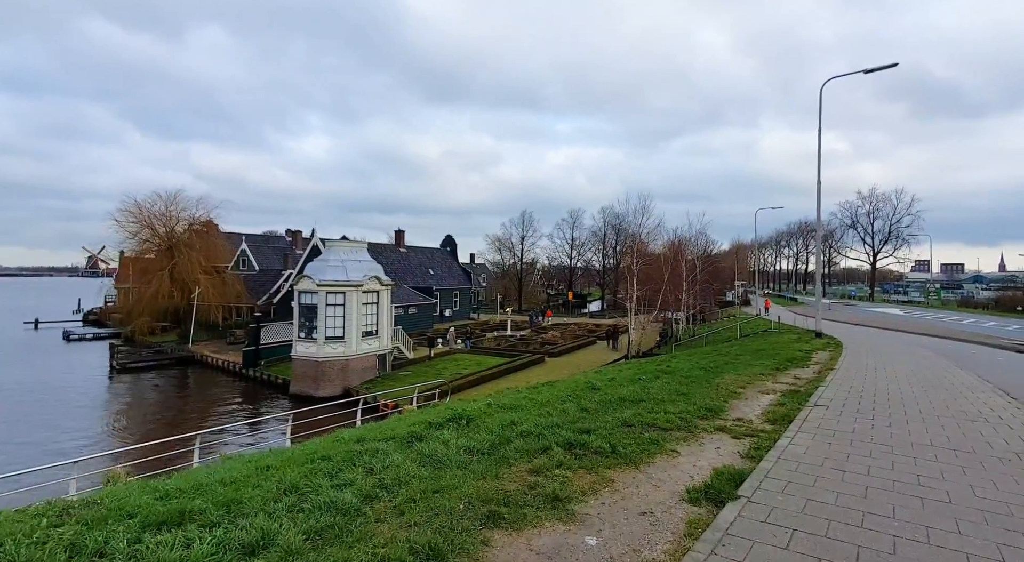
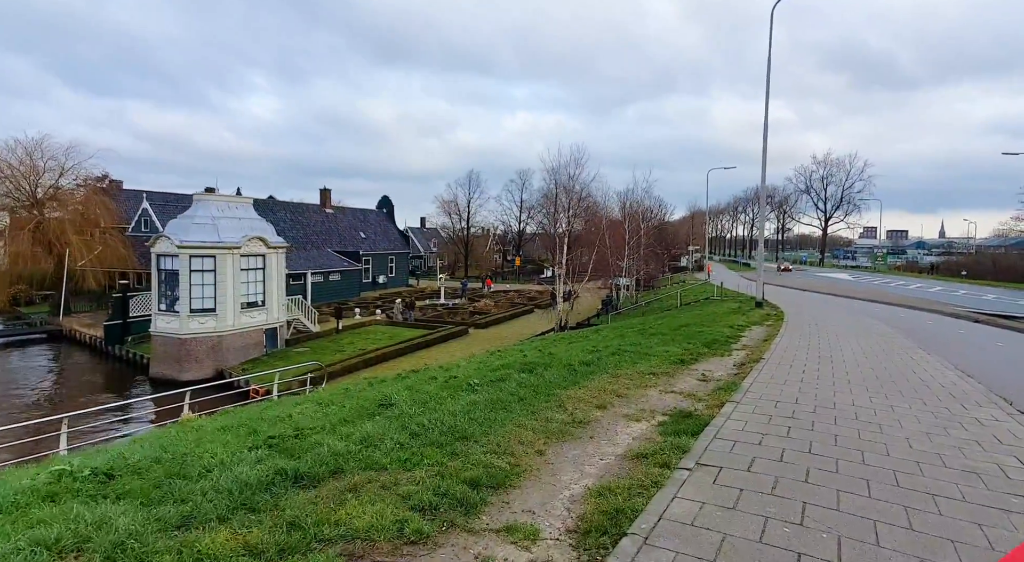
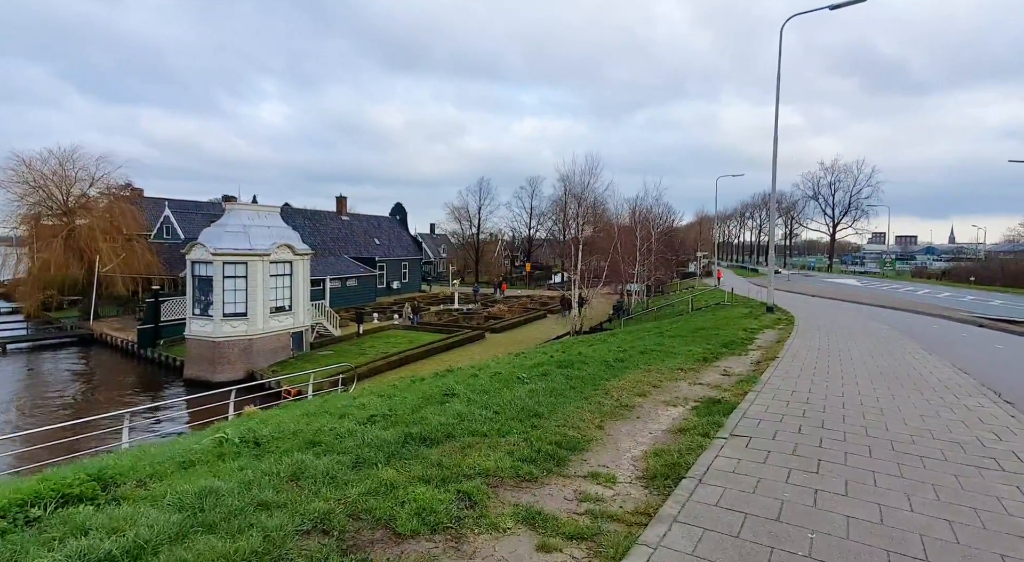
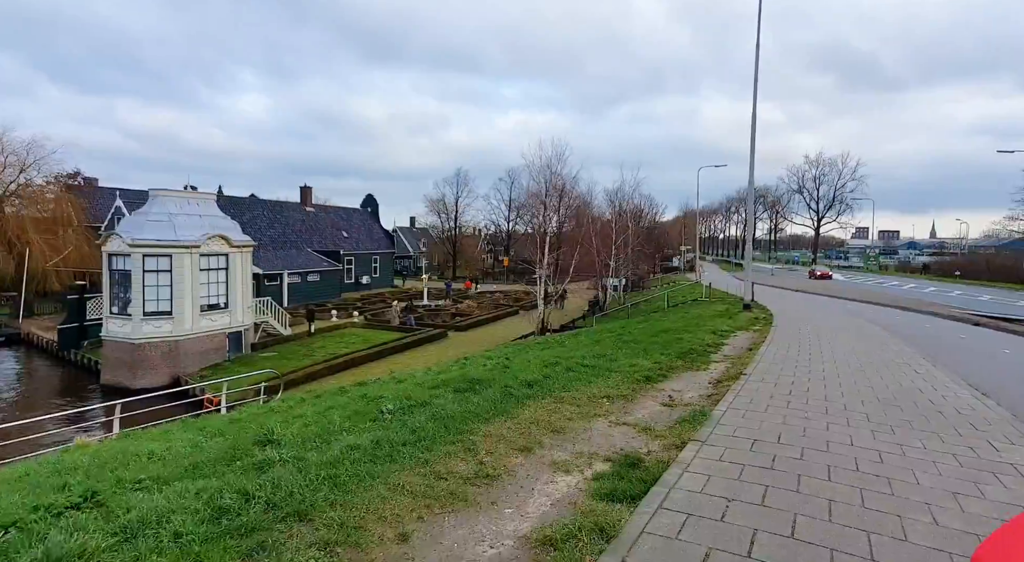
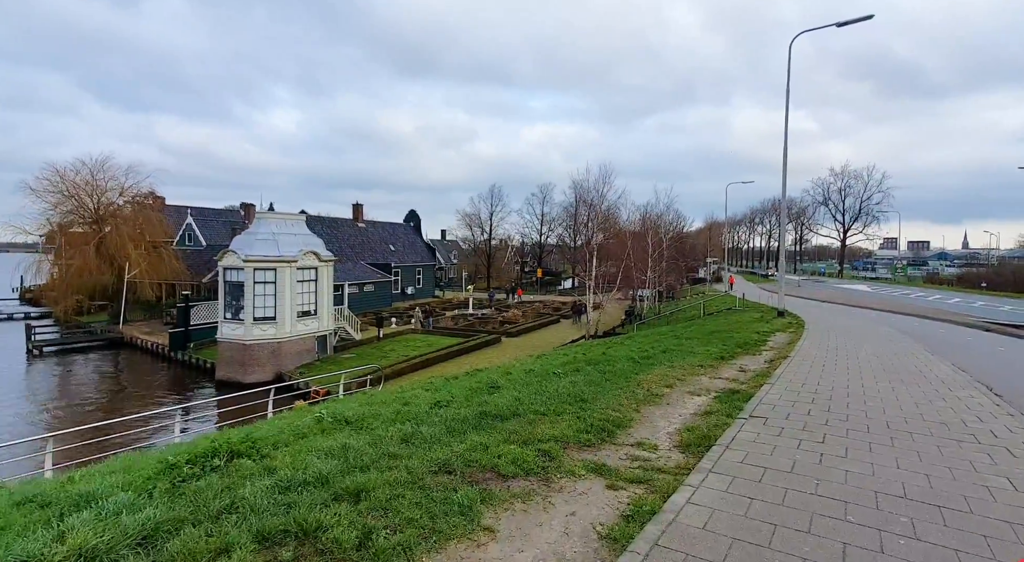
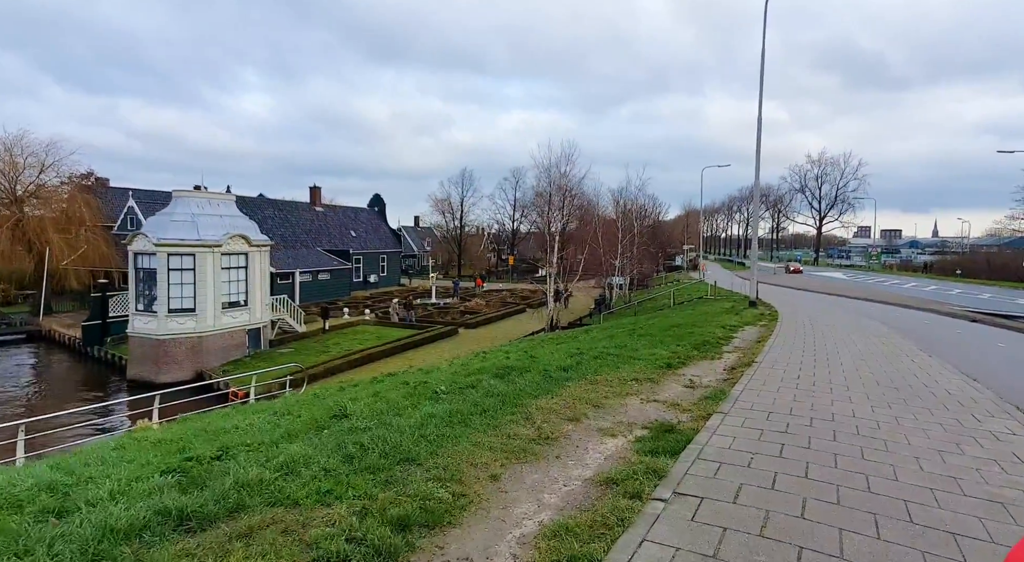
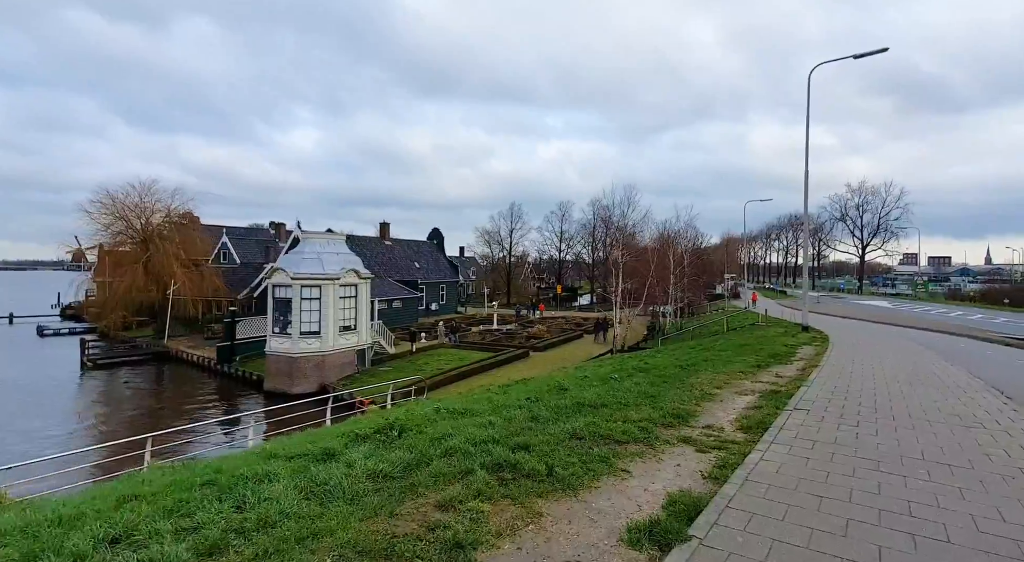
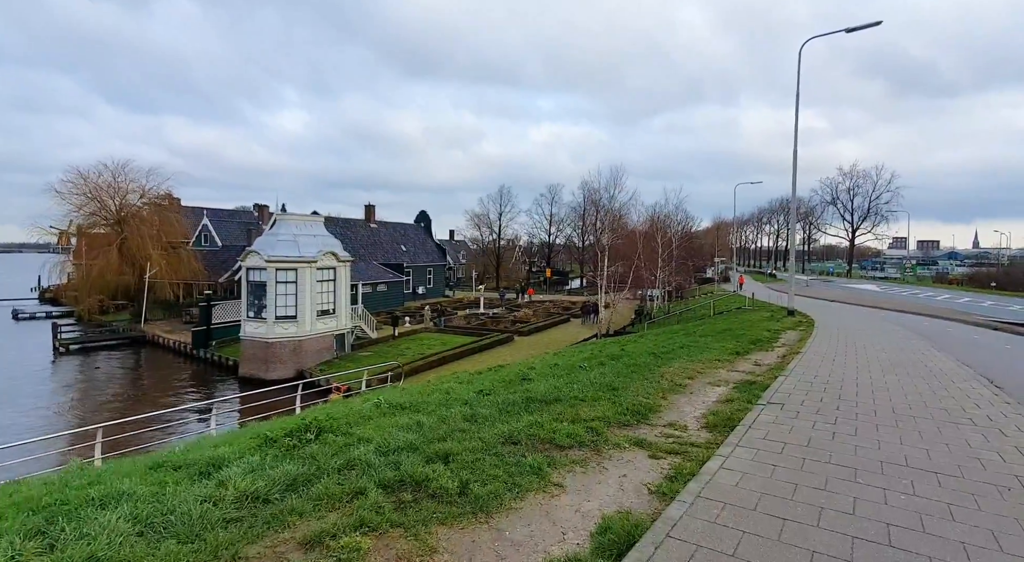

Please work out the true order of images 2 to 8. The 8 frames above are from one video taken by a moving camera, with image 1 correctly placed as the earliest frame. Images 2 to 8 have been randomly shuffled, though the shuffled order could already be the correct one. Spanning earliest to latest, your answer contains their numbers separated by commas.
7, 8, 5, 3, 2, 6, 4
